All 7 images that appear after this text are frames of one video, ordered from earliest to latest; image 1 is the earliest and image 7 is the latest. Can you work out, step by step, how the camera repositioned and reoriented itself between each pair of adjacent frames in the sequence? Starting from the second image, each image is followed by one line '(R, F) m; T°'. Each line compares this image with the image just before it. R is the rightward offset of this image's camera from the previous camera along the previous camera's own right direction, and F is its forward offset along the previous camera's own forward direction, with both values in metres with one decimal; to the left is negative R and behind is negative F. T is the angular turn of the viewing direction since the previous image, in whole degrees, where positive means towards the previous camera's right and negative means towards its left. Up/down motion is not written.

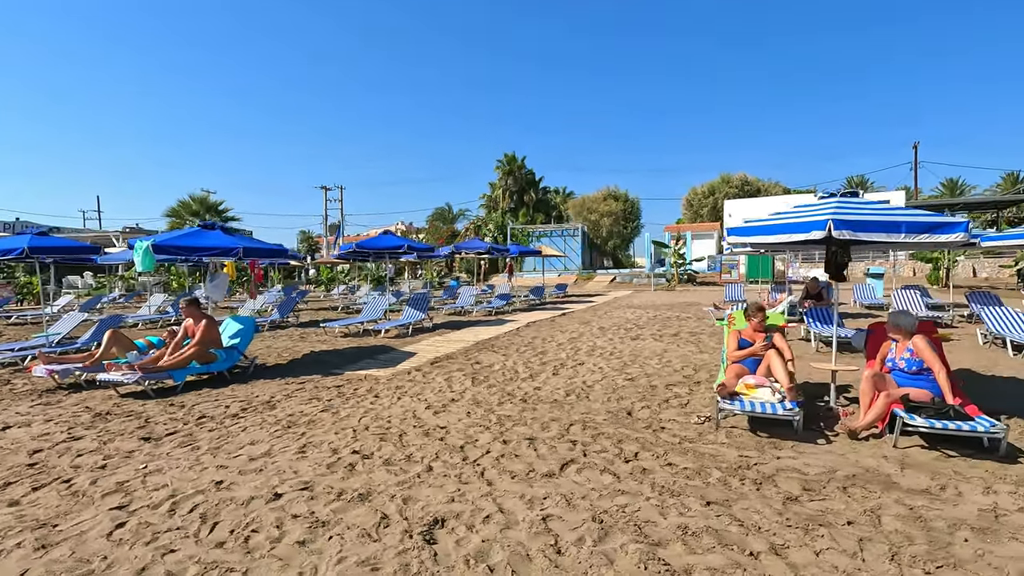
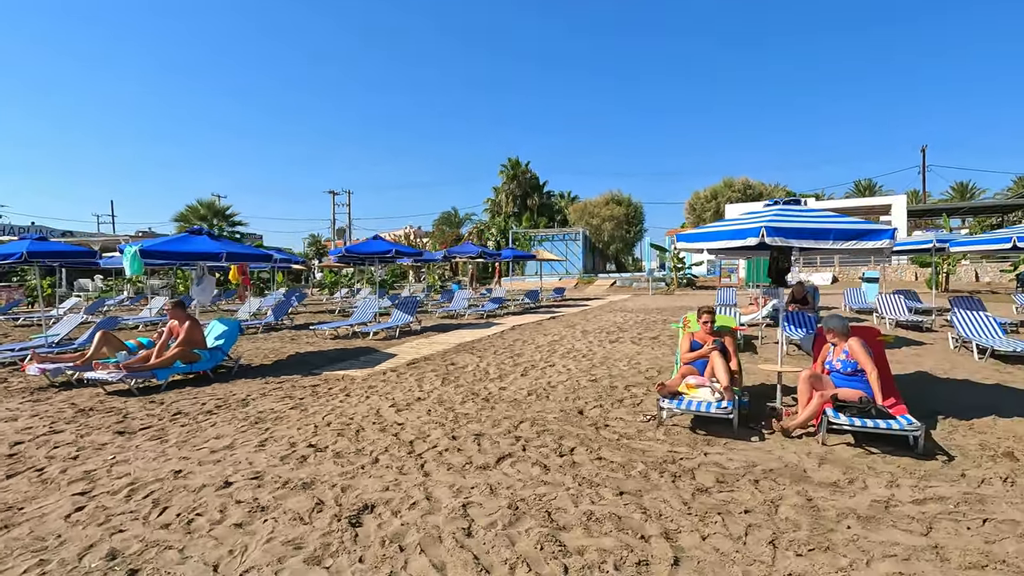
(+0.5, -0.2) m; -1°
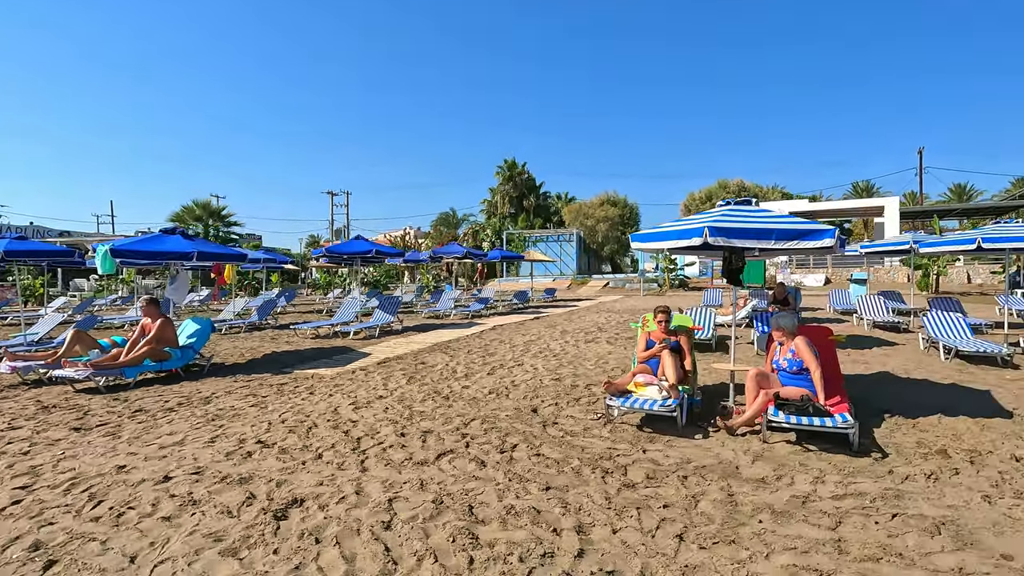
(+0.5, -0.1) m; 0°
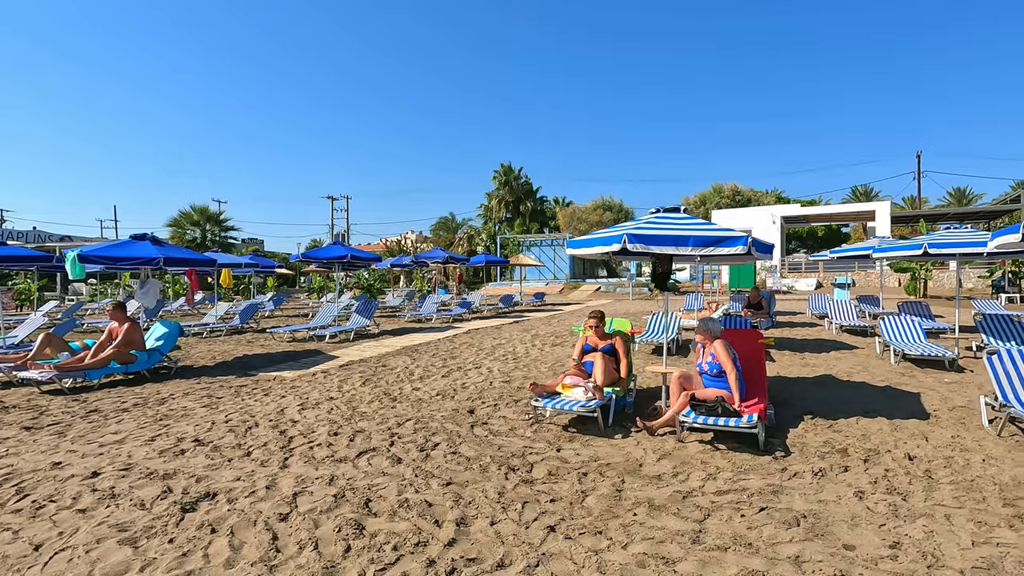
(+0.7, -0.2) m; 0°
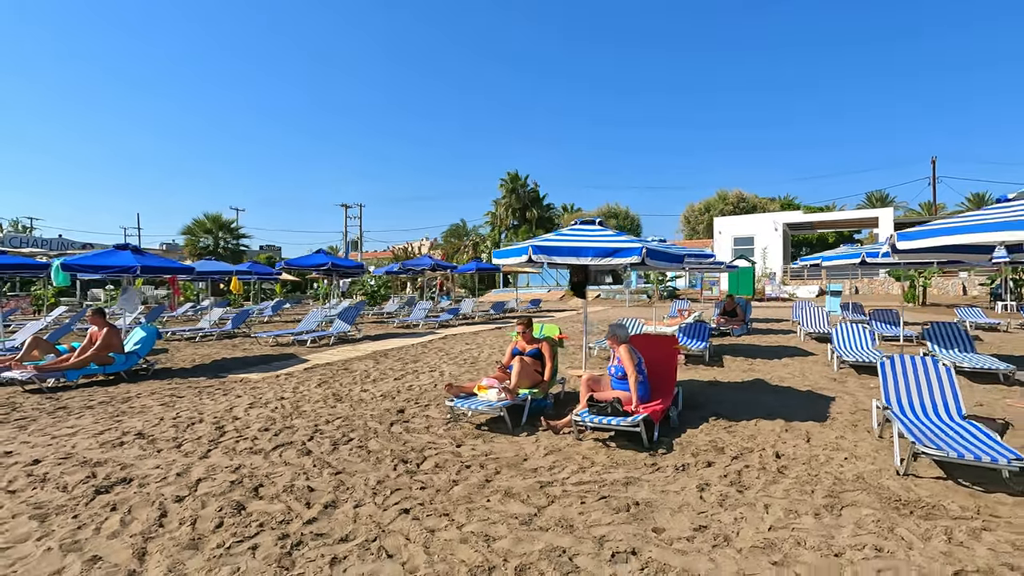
(+1.0, -0.4) m; -2°
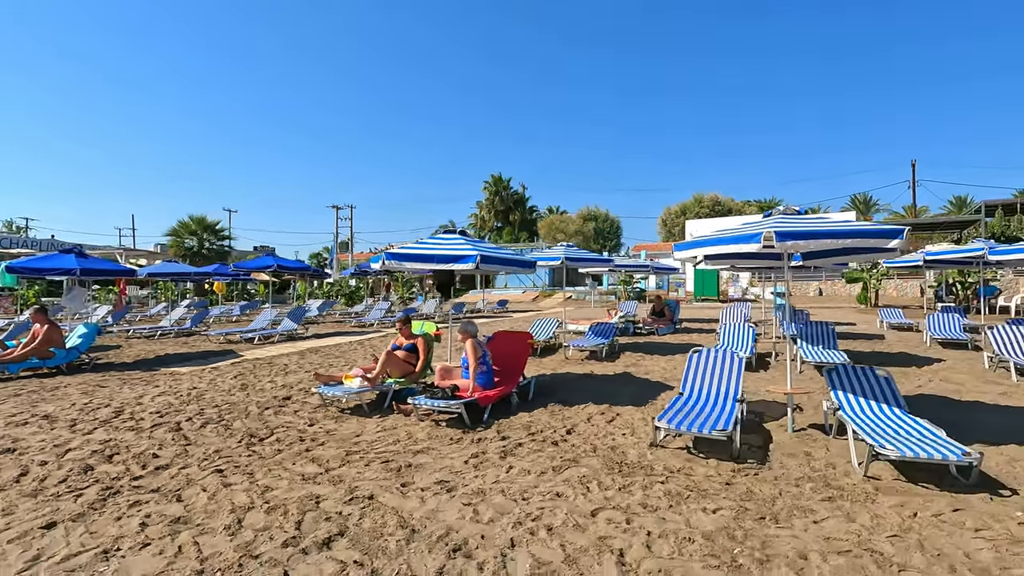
(+1.6, -0.8) m; 0°
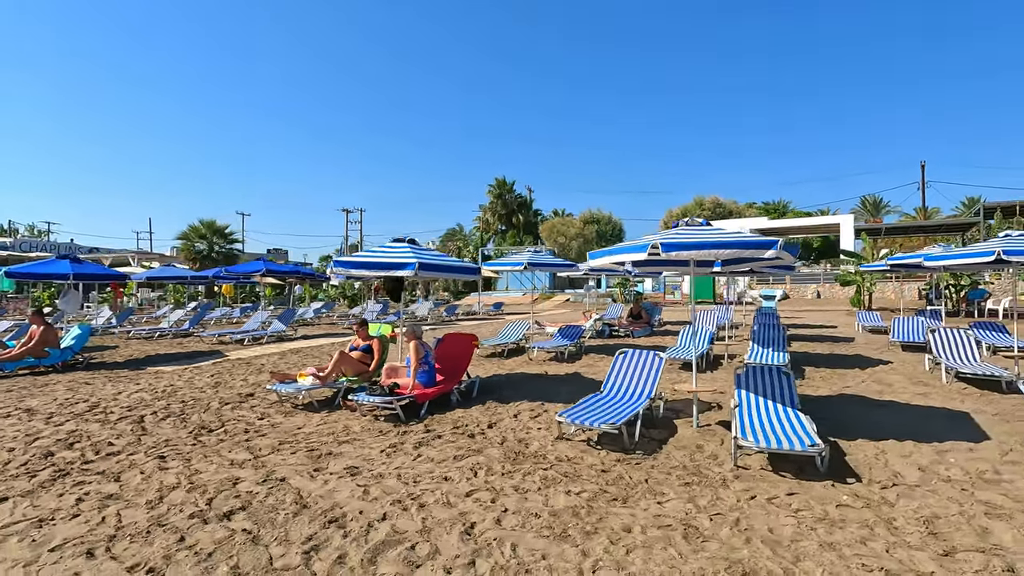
(+0.9, -0.4) m; -1°
